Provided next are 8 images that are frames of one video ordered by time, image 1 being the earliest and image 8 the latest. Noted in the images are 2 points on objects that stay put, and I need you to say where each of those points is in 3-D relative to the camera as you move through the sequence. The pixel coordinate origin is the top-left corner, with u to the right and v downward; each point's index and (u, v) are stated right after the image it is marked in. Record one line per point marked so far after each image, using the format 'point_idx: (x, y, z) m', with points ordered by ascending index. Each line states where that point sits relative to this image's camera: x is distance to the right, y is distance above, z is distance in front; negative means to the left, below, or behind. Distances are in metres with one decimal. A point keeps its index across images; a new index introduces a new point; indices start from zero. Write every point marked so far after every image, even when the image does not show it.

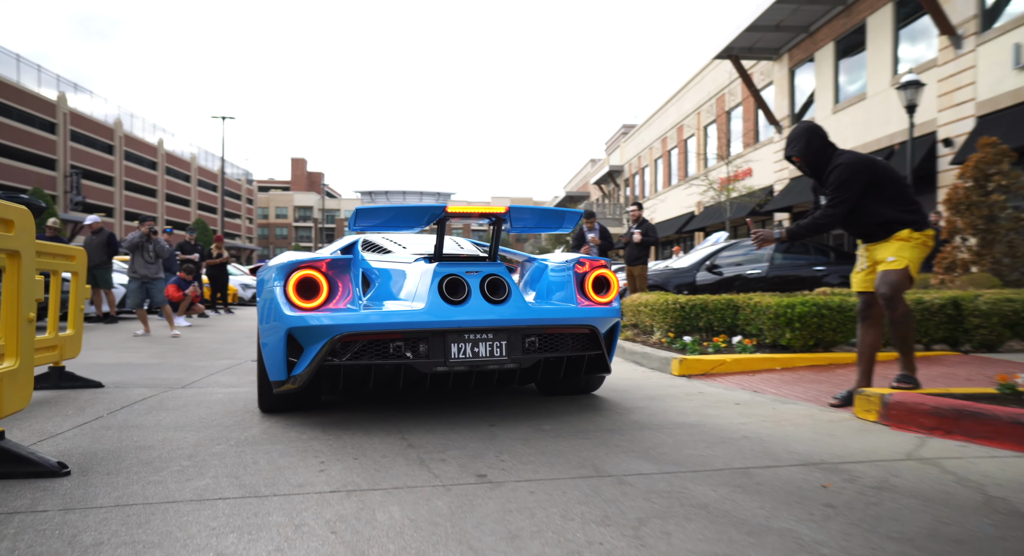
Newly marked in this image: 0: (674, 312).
0: (+1.6, -0.3, +6.7) m
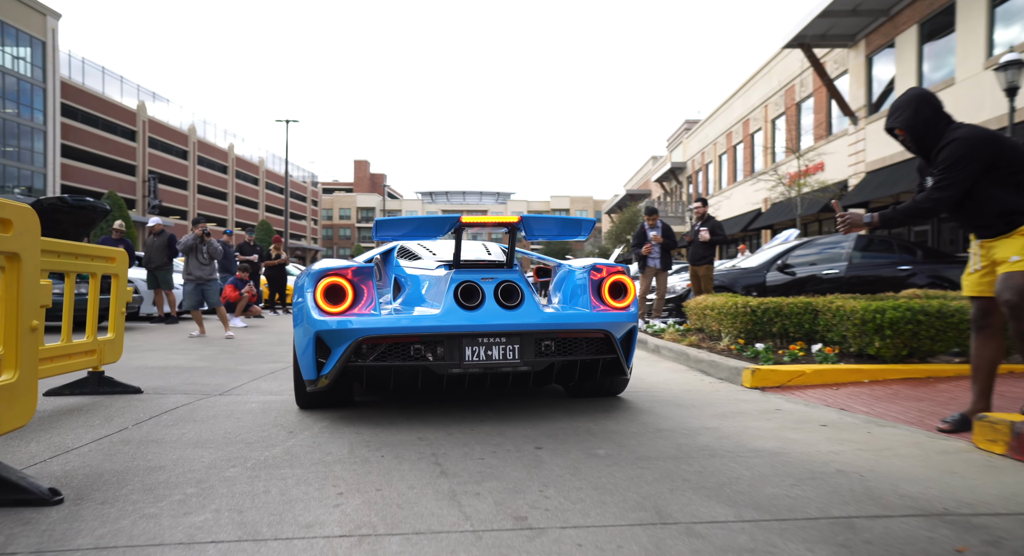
0: (+2.1, -0.3, +6.2) m
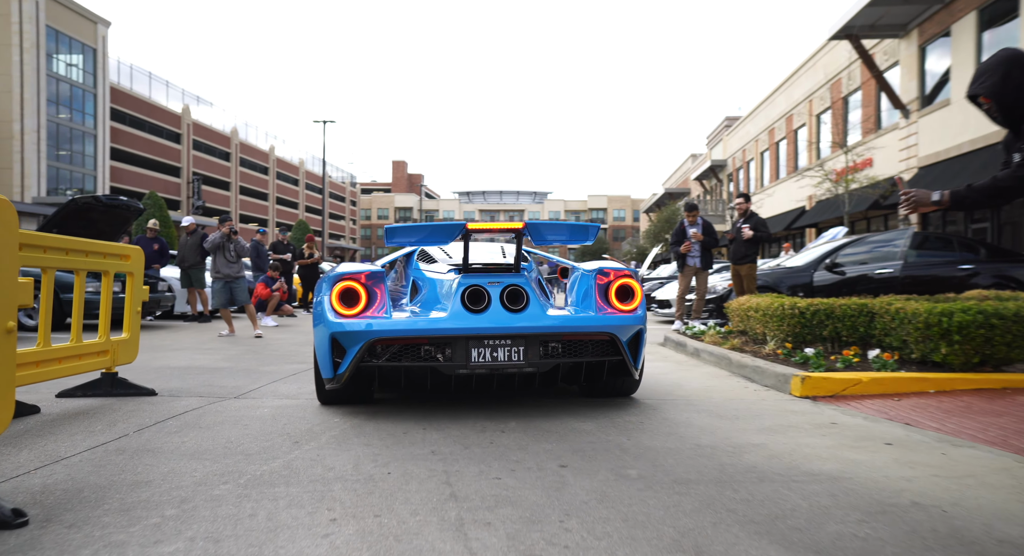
0: (+2.3, -0.3, +5.7) m
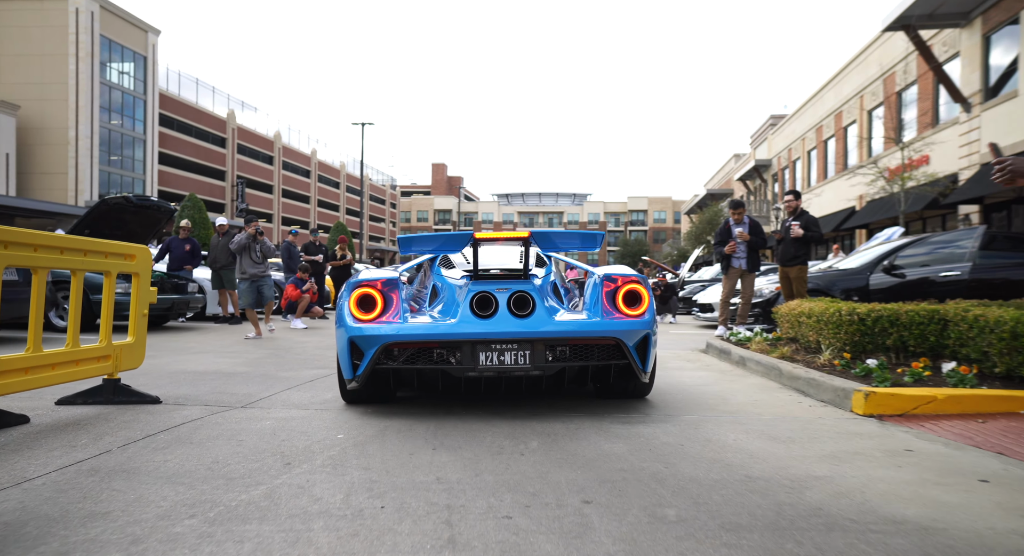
0: (+2.5, -0.4, +5.2) m
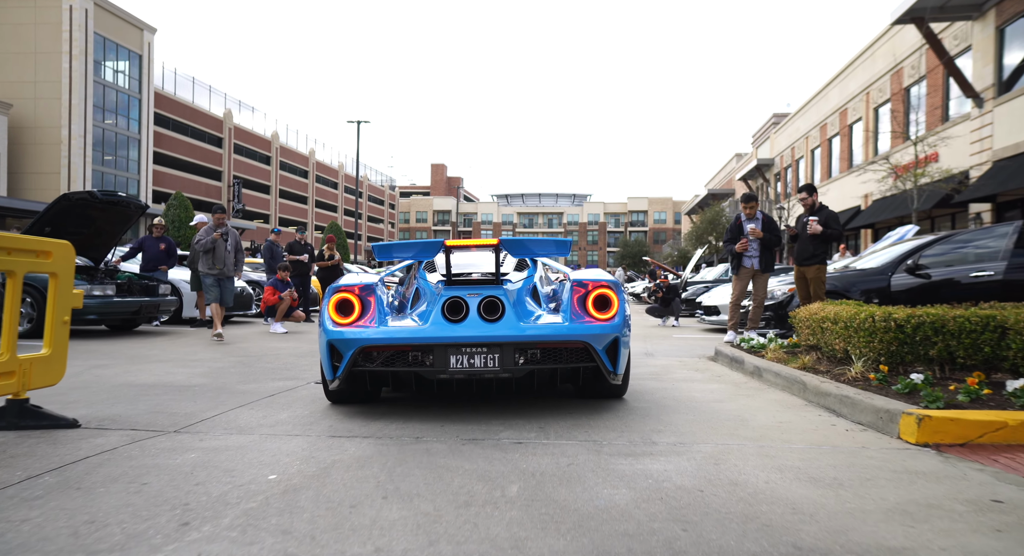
0: (+2.4, -0.4, +4.5) m
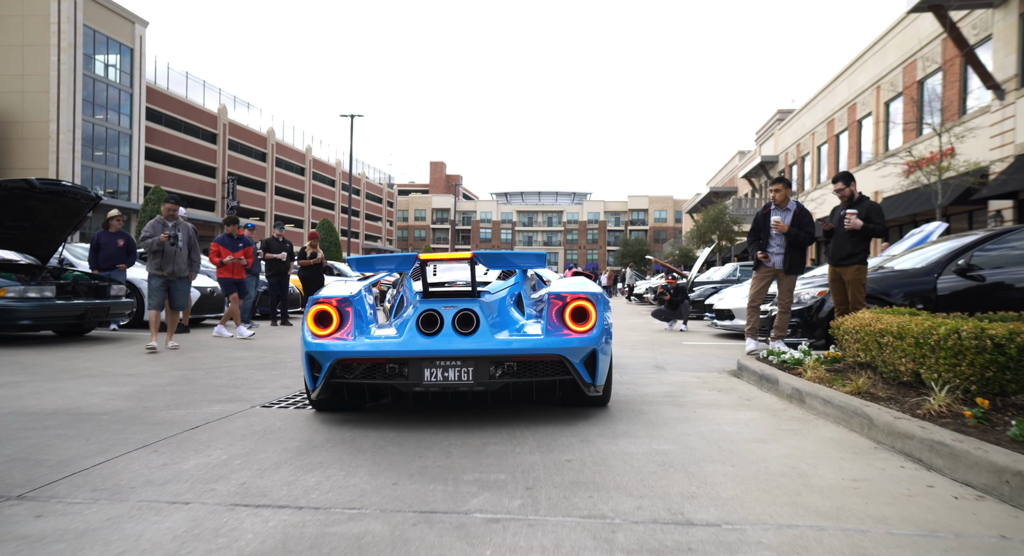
0: (+2.3, -0.4, +3.4) m
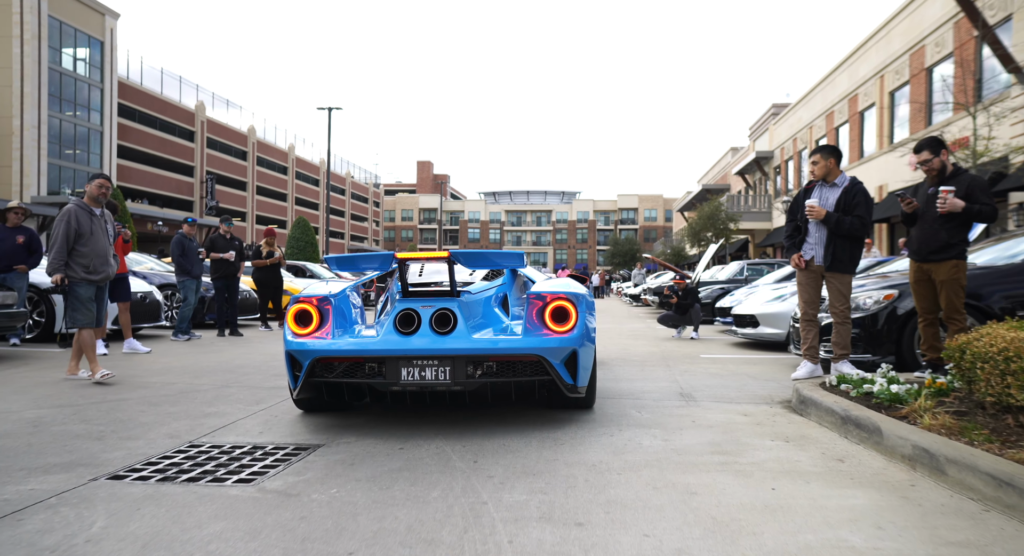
0: (+2.2, -0.4, +1.8) m
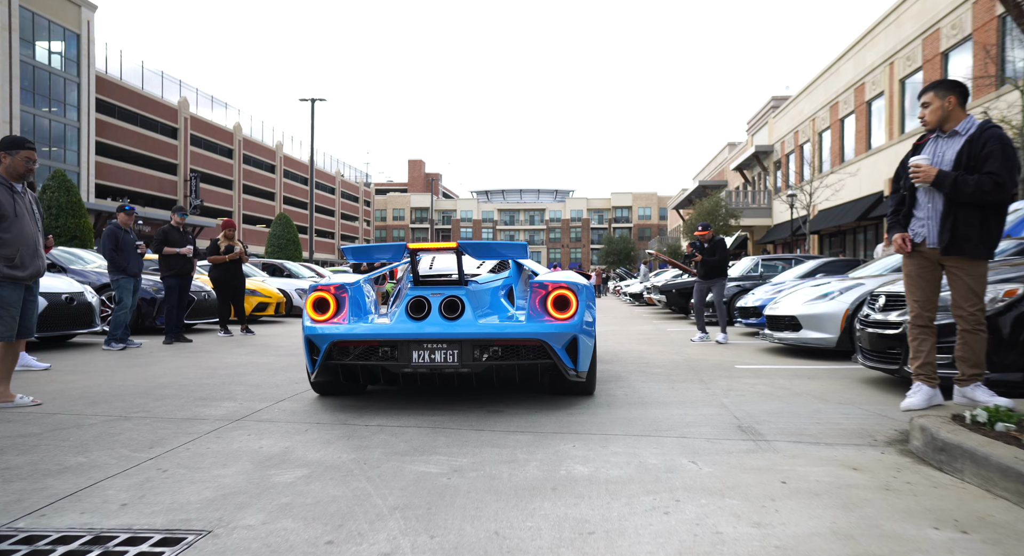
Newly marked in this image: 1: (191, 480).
0: (+2.3, -0.3, +0.2) m
1: (-1.5, -1.0, +3.3) m
